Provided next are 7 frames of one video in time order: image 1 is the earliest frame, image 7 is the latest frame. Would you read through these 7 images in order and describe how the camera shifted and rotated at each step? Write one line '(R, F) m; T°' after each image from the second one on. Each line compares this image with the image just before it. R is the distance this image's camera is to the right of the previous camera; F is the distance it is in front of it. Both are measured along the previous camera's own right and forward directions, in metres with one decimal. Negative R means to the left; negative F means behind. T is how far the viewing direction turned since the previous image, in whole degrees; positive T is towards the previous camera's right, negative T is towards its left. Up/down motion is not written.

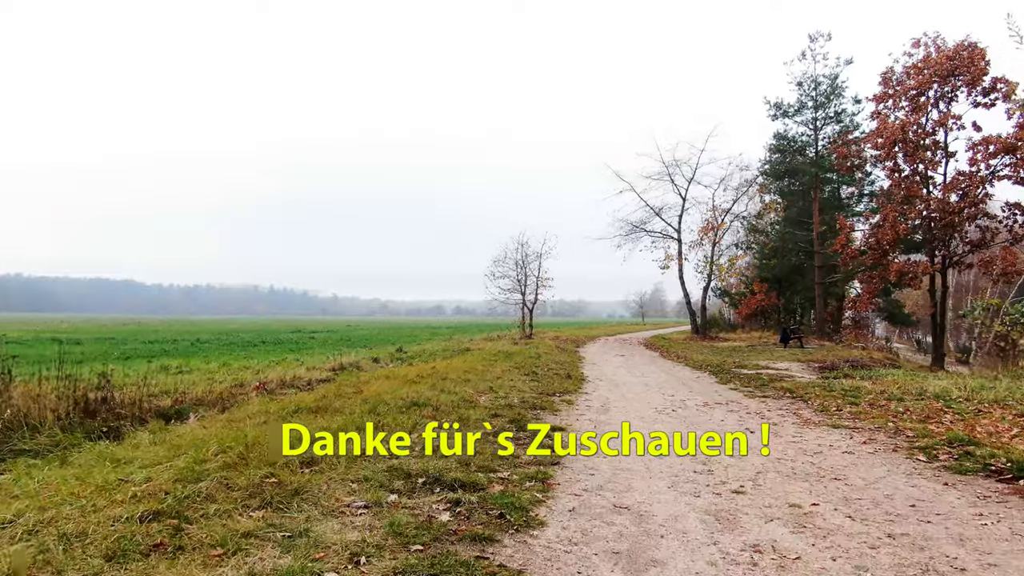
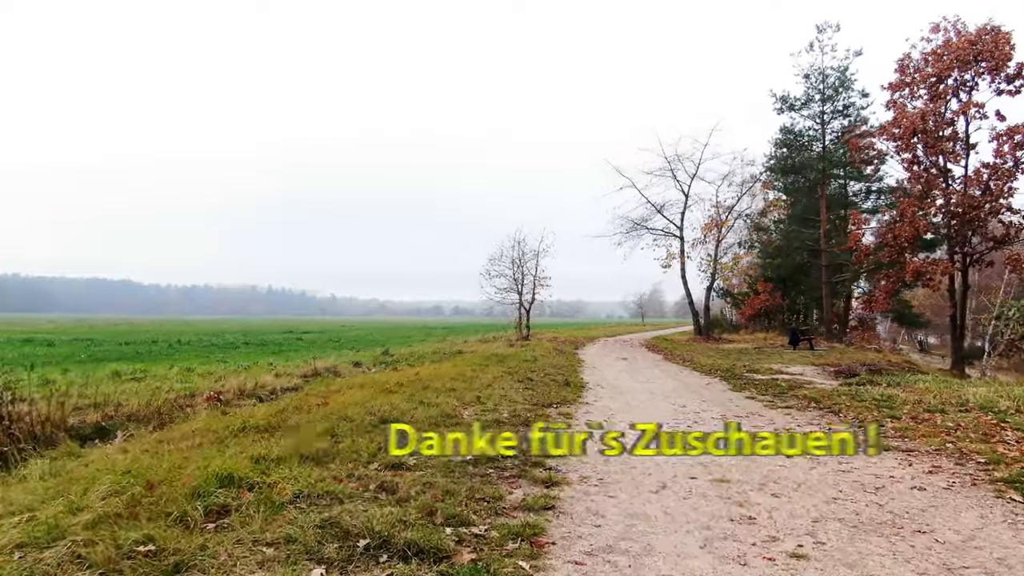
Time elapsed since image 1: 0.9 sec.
(+0.2, +1.6) m; 0°
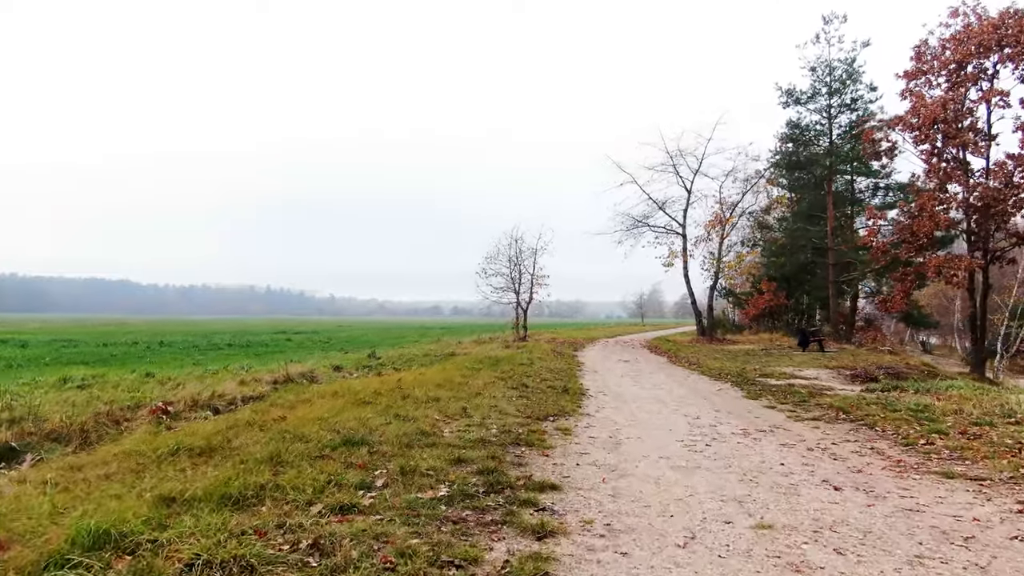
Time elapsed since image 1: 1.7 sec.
(+0.2, +1.4) m; 0°
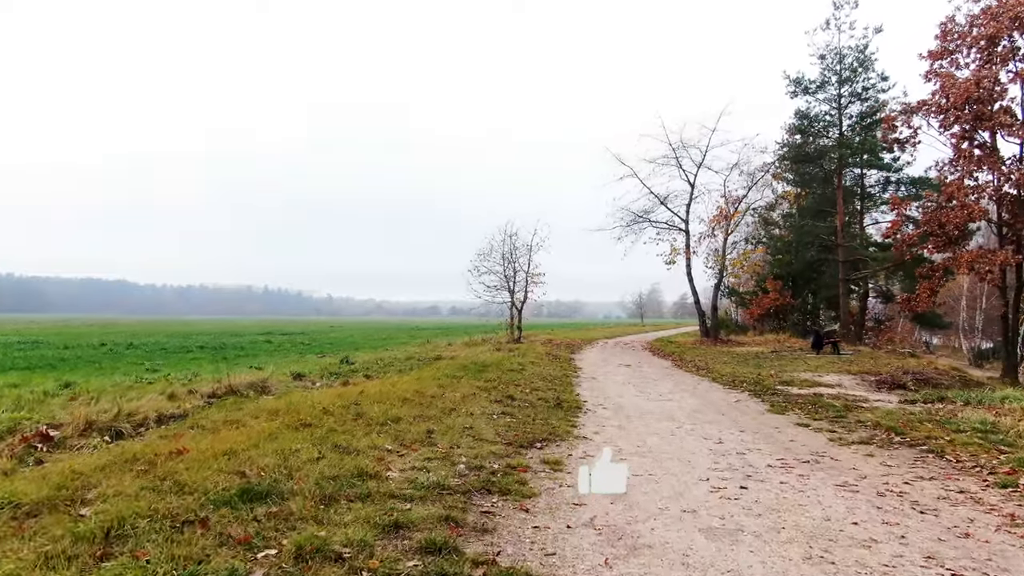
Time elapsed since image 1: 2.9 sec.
(+0.3, +2.1) m; 0°
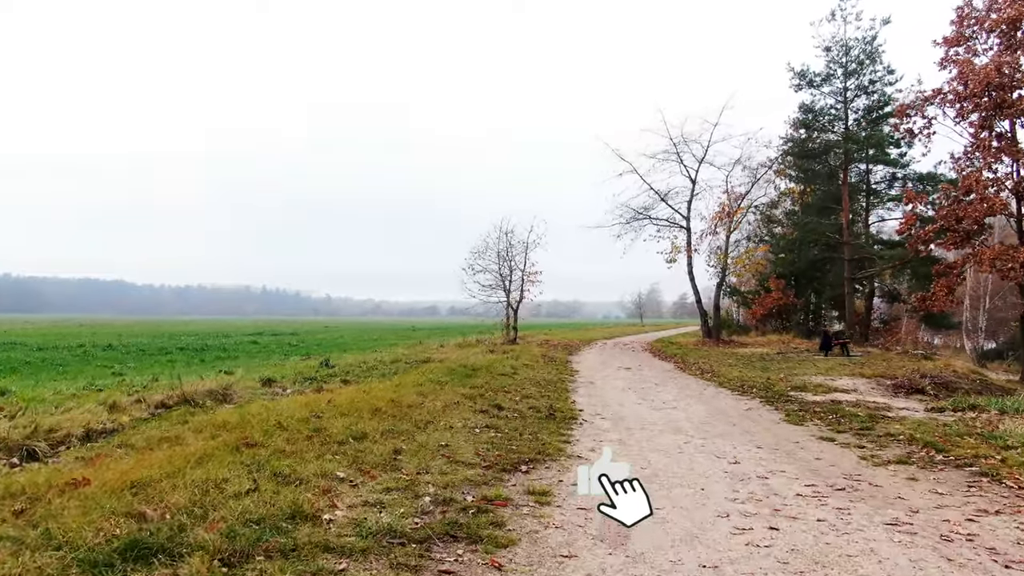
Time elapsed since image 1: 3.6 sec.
(+0.2, +1.2) m; 0°
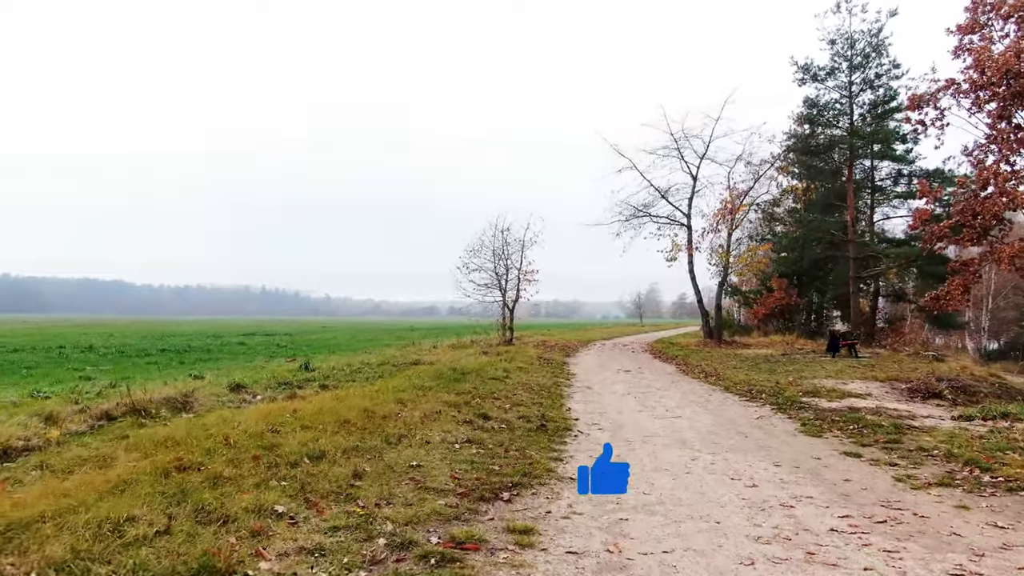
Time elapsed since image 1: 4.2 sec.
(+0.2, +1.1) m; 0°
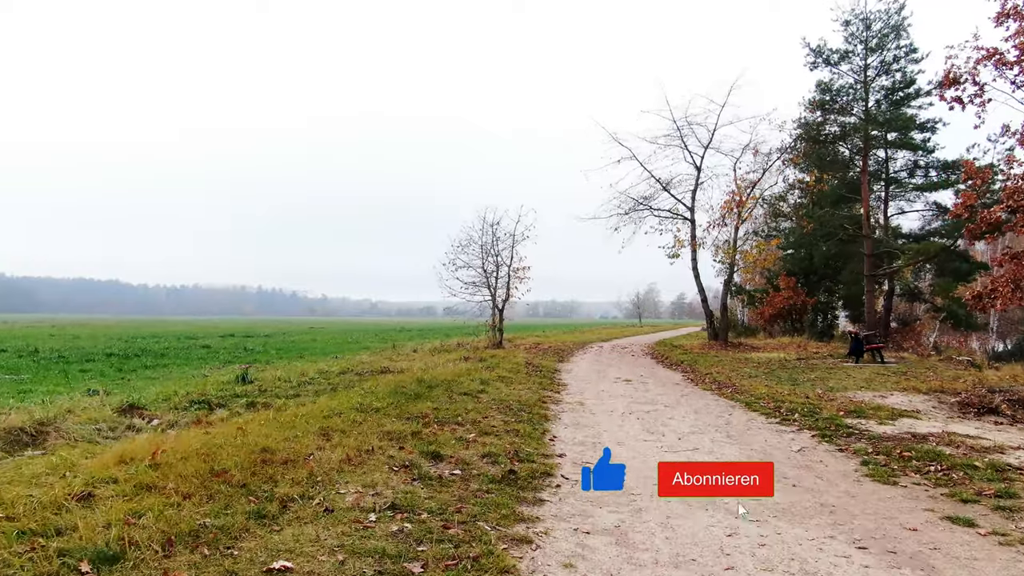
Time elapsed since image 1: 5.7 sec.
(+0.5, +2.7) m; 0°
